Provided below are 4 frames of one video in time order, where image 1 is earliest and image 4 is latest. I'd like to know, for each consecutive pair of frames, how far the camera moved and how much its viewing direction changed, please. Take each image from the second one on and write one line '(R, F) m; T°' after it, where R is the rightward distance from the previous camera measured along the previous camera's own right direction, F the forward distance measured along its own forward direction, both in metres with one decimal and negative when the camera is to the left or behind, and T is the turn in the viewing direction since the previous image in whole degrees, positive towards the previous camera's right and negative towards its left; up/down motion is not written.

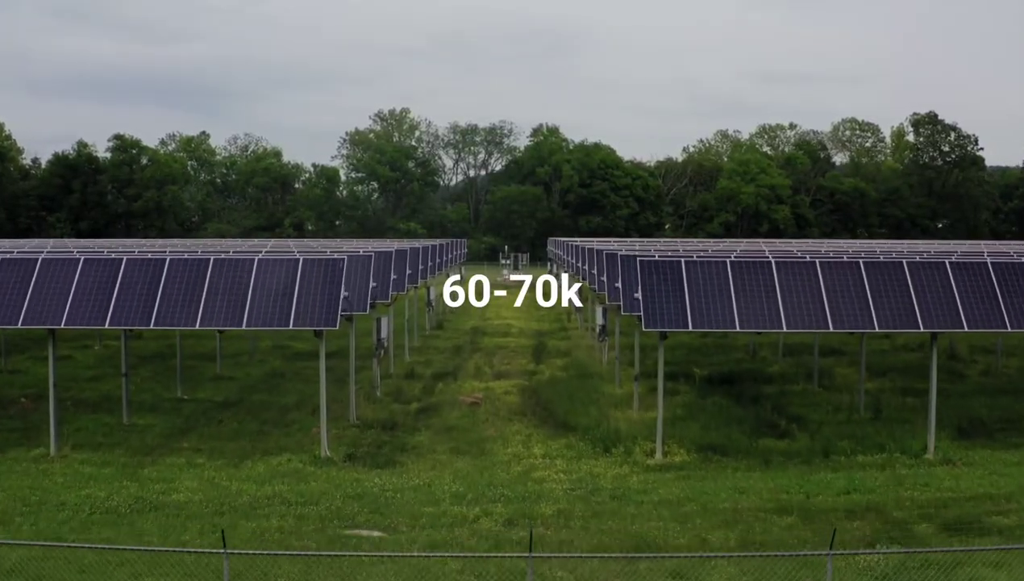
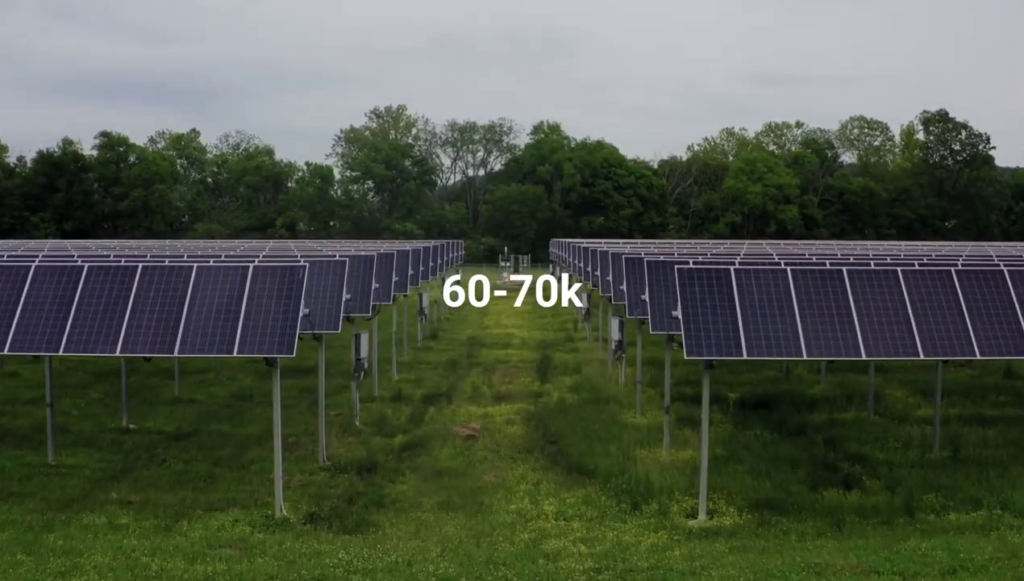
(-0.1, +2.9) m; 0°
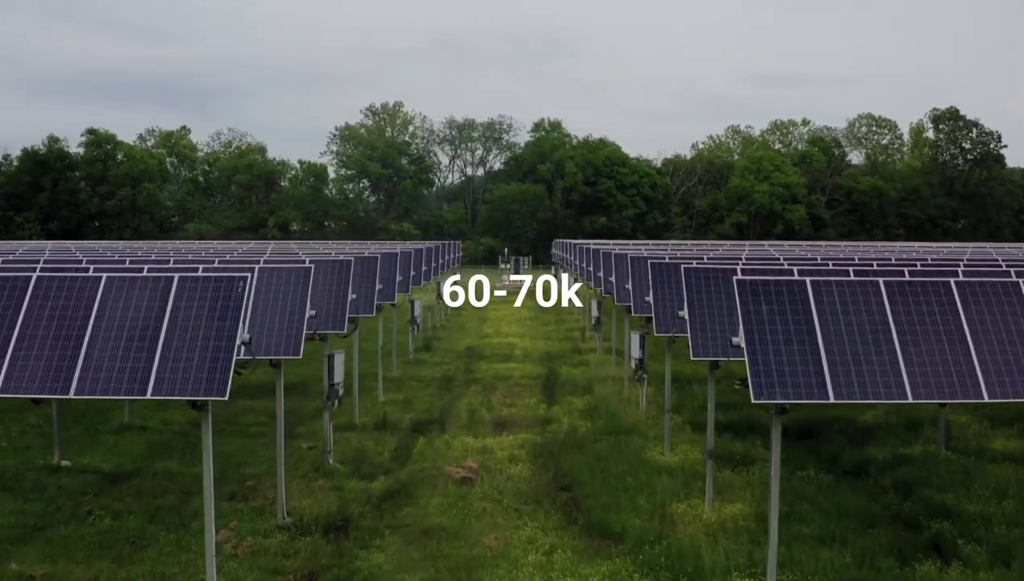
(-0.1, +2.6) m; 0°
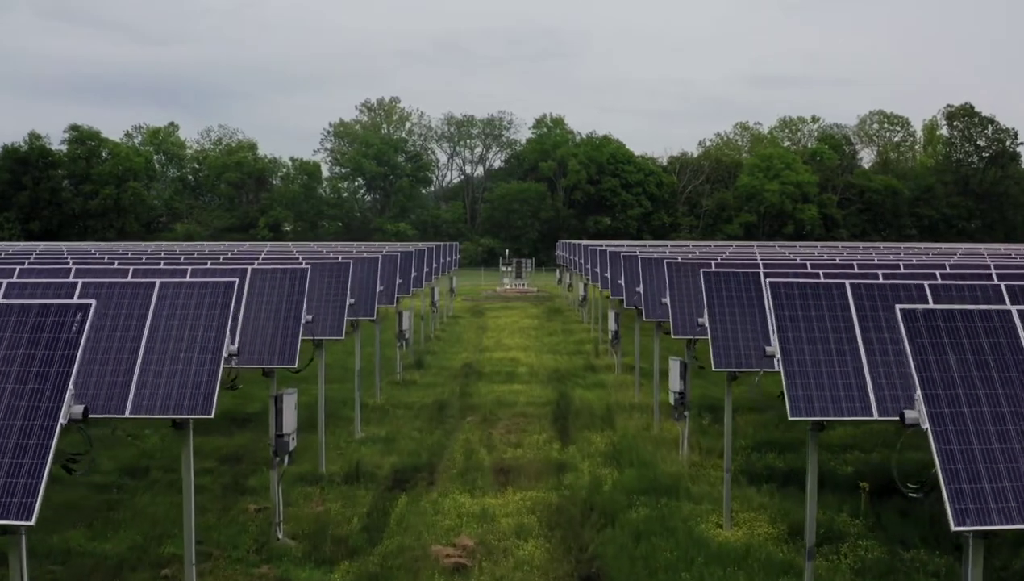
(-0.1, +3.3) m; 0°
